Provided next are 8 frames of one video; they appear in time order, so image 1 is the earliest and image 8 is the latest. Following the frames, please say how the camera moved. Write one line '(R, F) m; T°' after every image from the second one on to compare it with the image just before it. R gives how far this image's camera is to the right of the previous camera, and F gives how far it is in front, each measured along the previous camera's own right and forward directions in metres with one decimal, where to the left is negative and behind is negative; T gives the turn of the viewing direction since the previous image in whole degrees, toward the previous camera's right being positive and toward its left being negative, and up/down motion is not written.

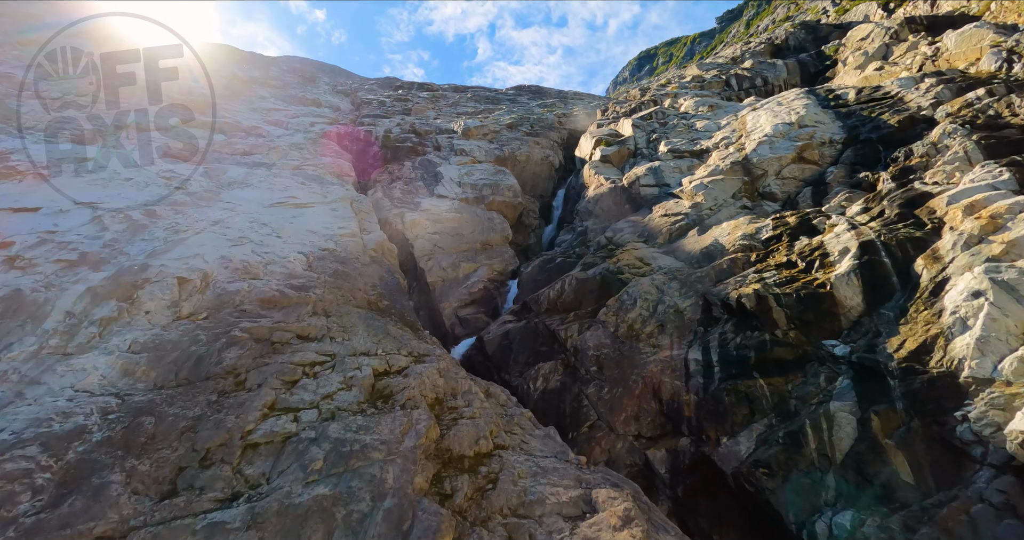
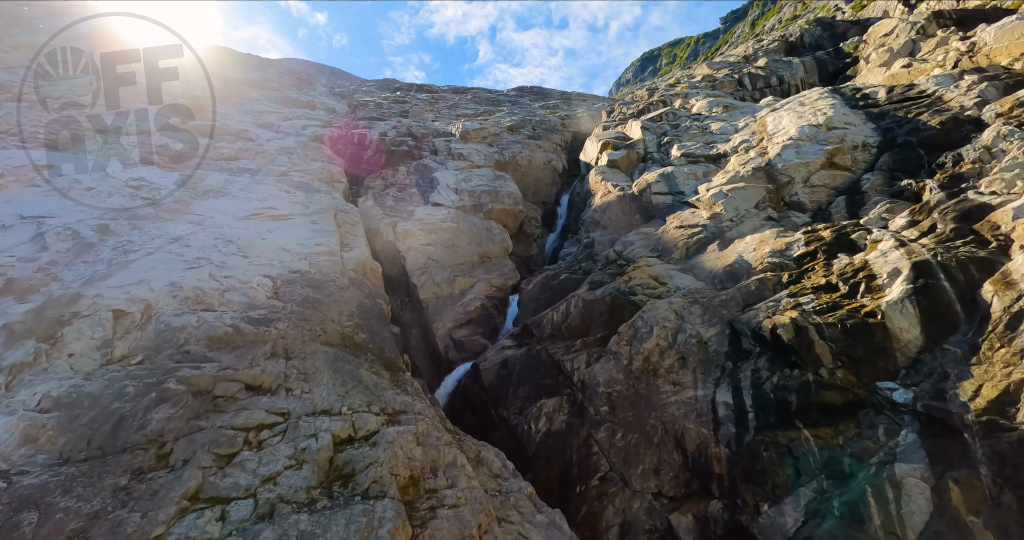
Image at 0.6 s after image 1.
(+0.1, +1.7) m; 0°
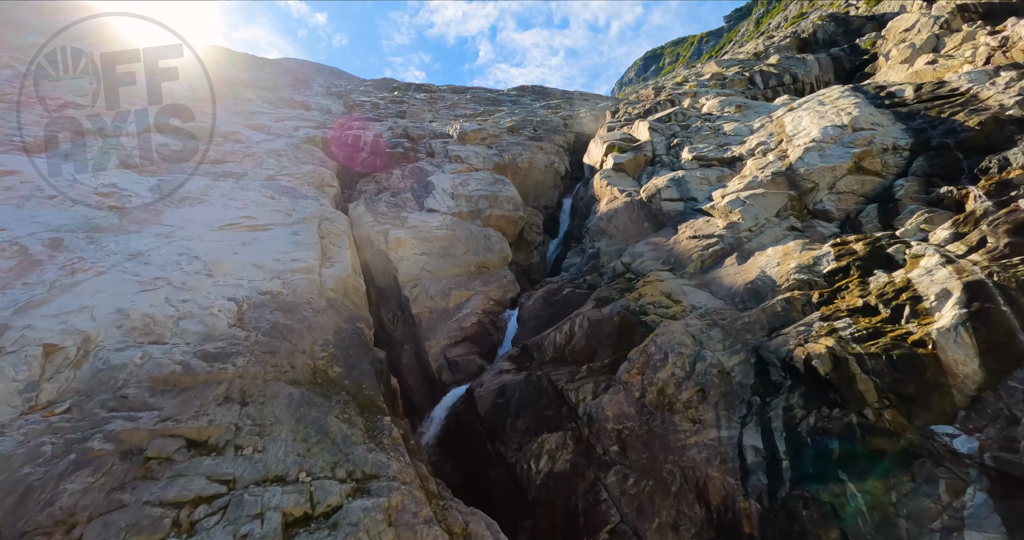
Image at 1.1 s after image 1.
(+0.1, +1.3) m; 0°
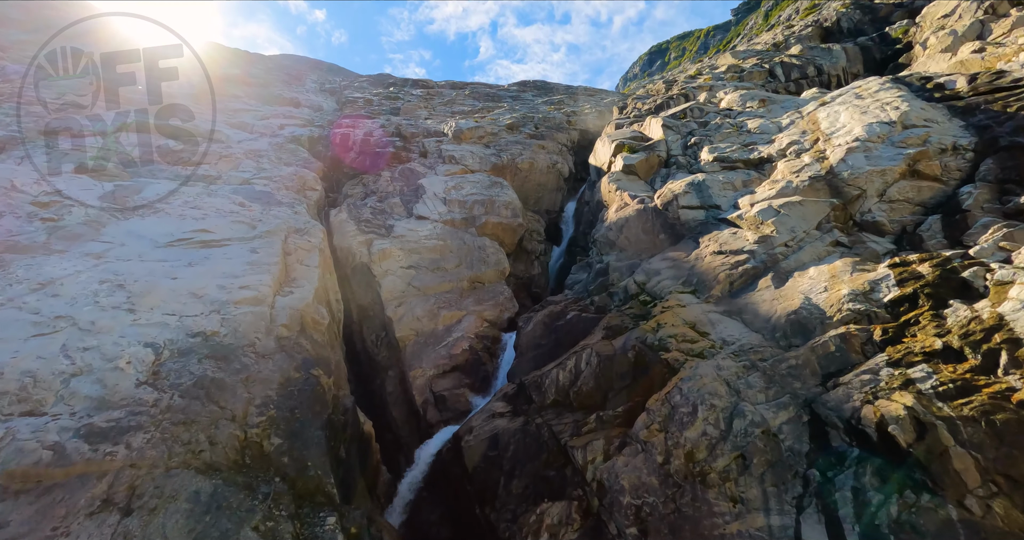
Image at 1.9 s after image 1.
(+0.2, +2.1) m; 0°
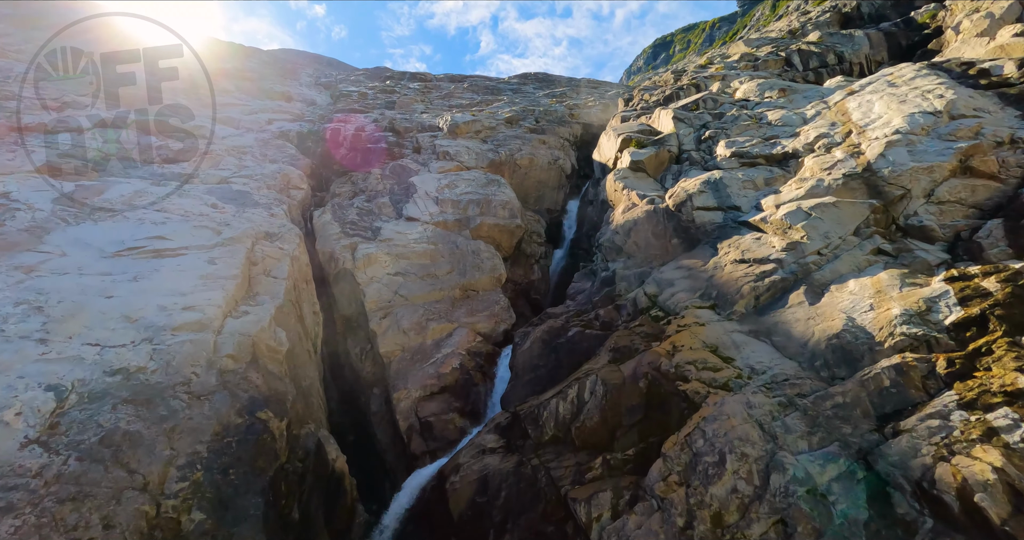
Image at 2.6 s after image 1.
(+0.2, +1.6) m; 0°
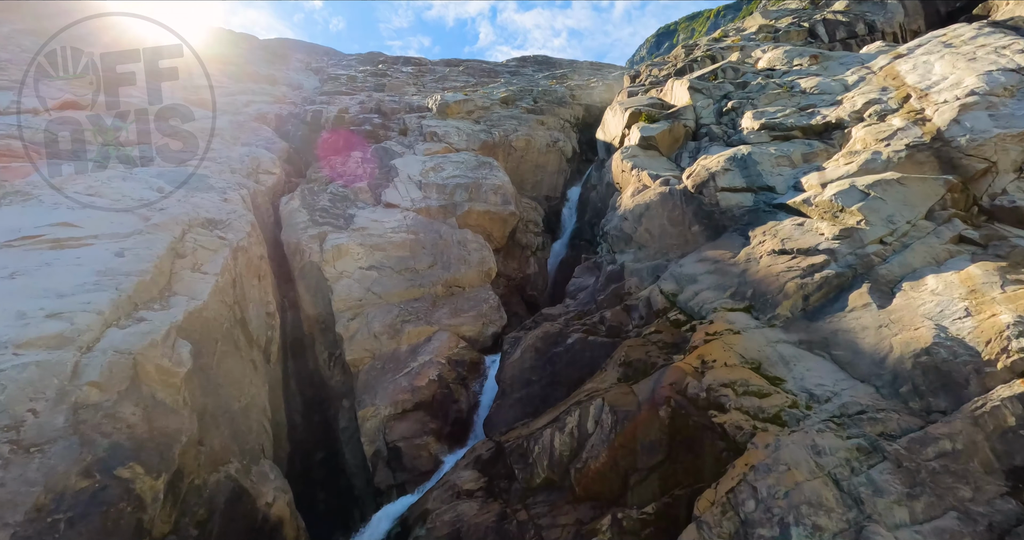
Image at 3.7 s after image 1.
(+0.3, +2.2) m; 0°
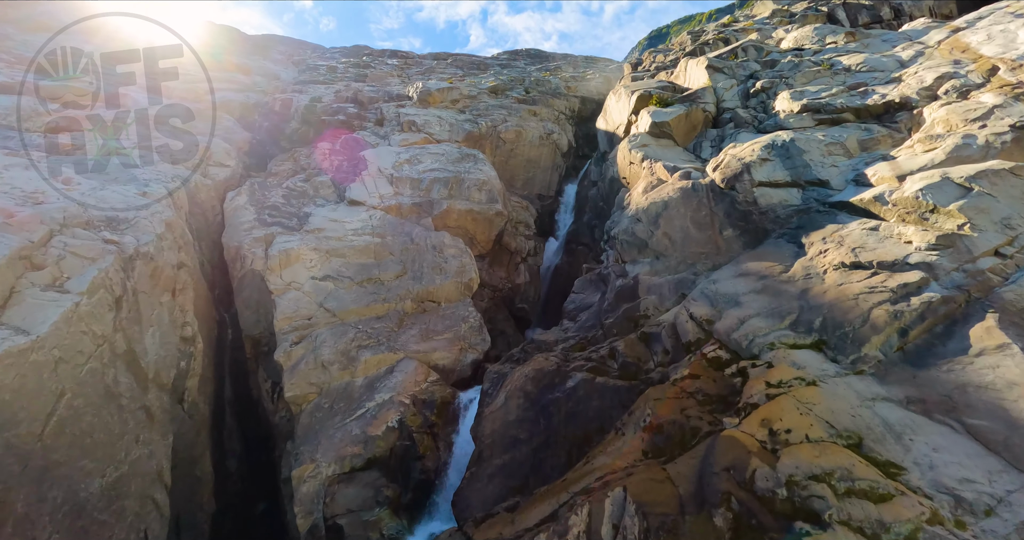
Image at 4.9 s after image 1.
(+0.2, +2.5) m; +1°
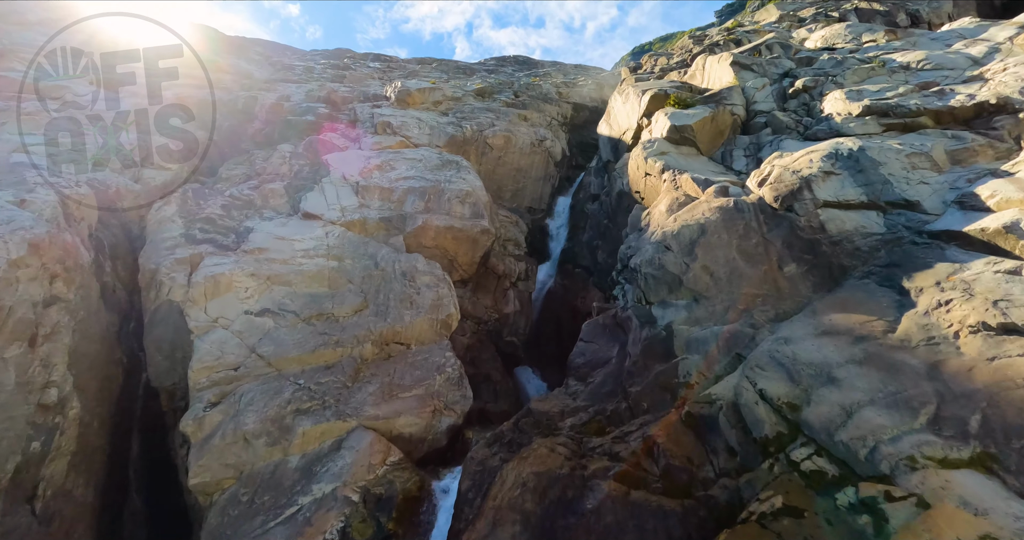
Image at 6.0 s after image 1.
(-0.1, +2.4) m; +2°
